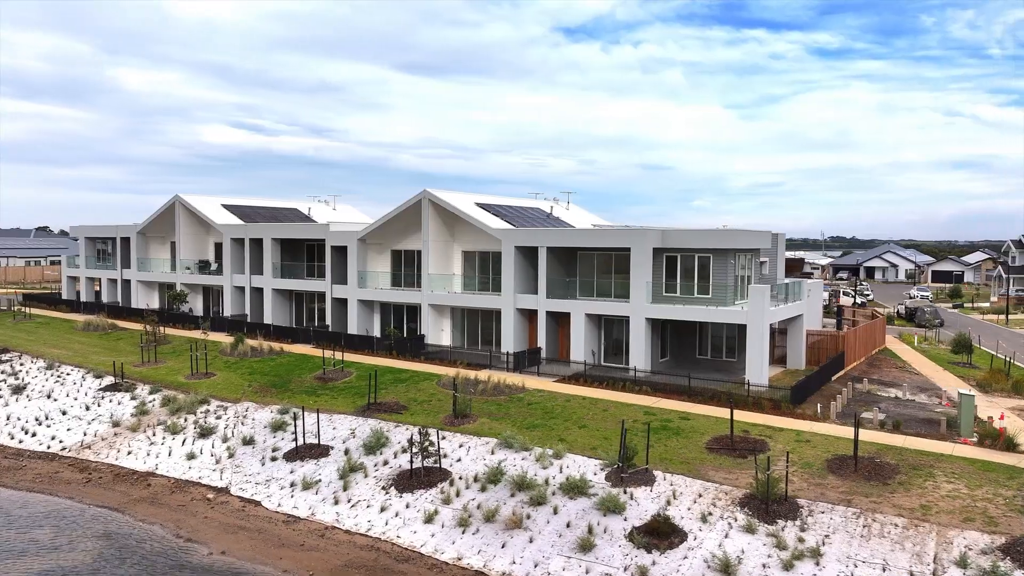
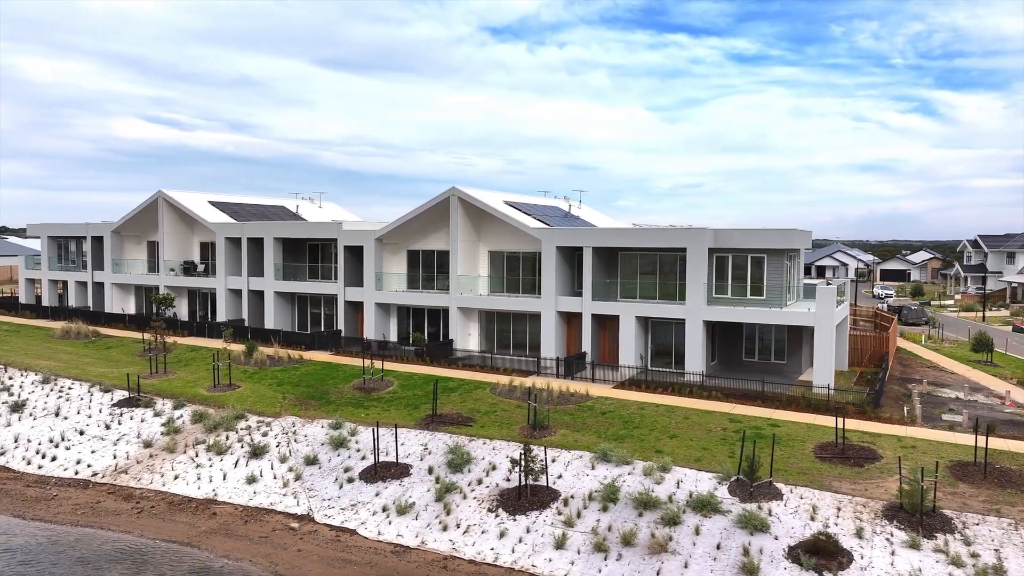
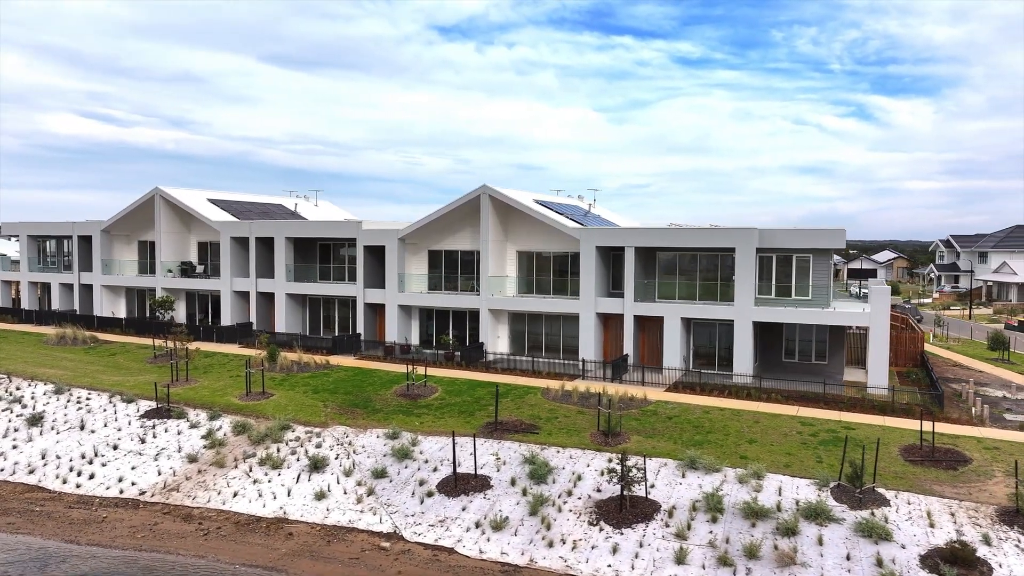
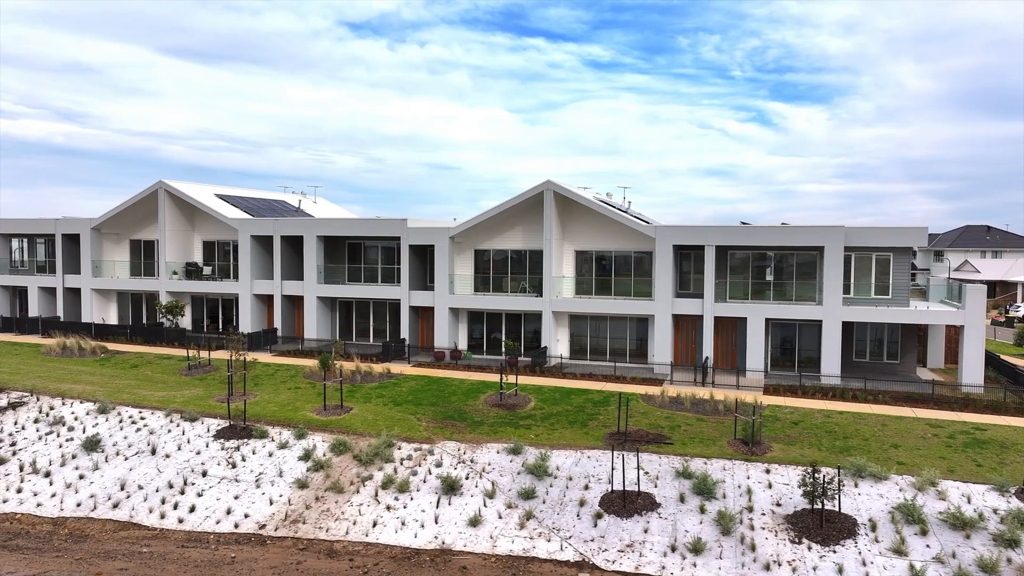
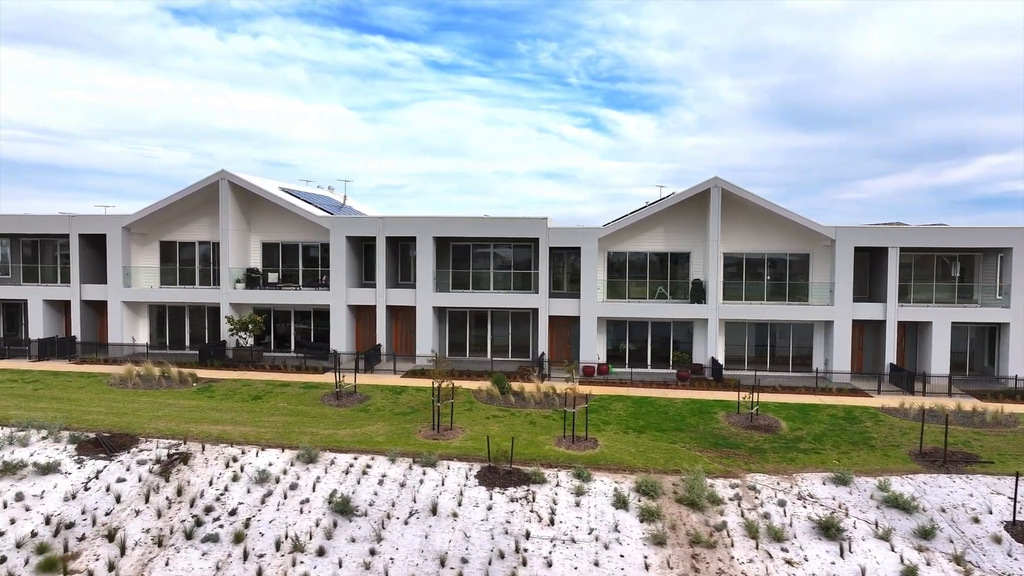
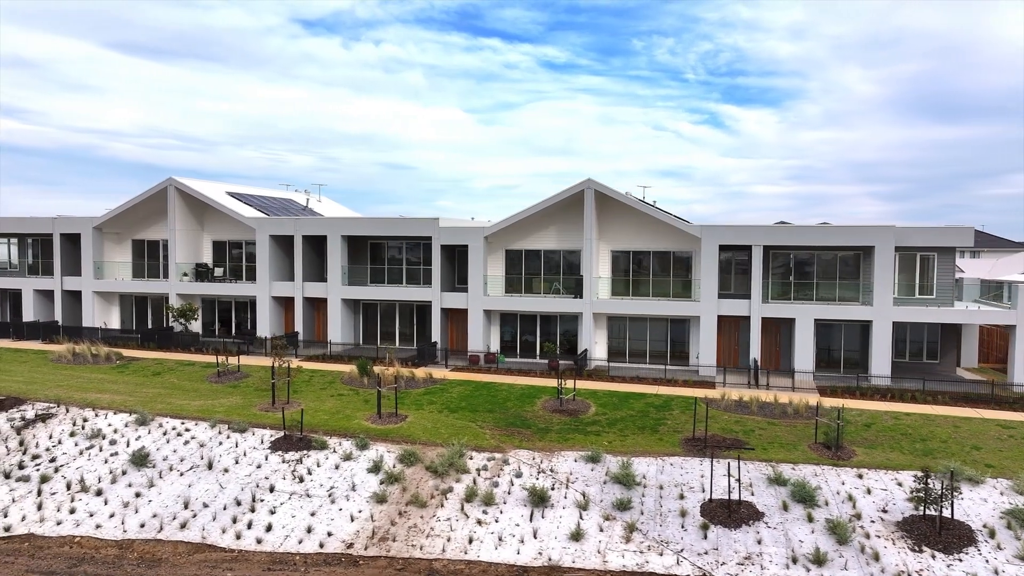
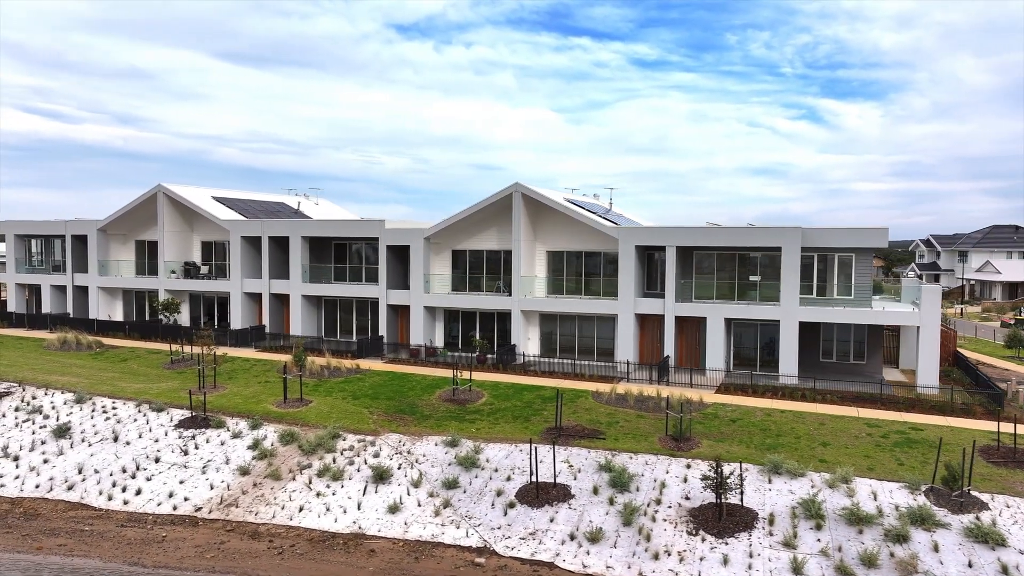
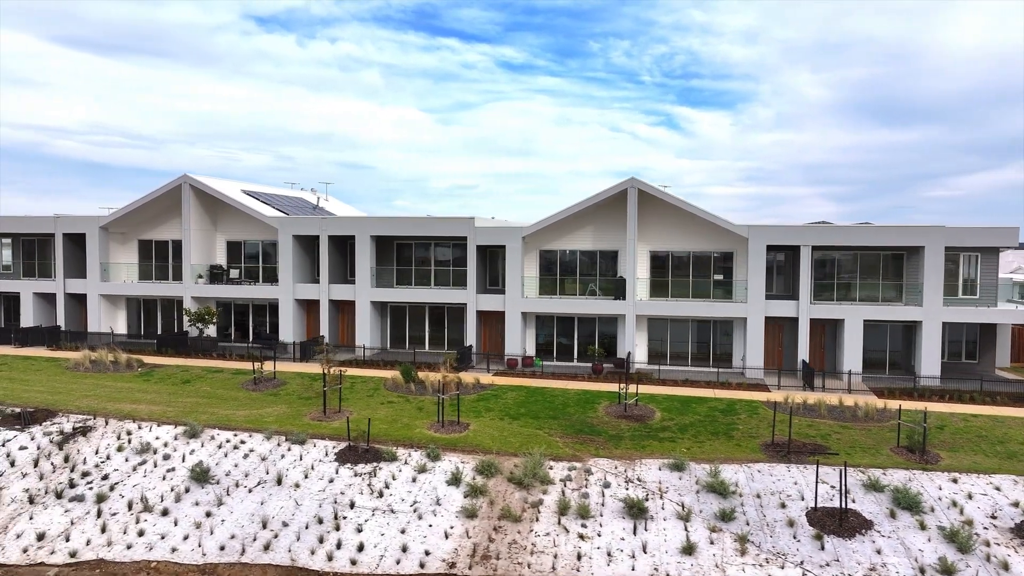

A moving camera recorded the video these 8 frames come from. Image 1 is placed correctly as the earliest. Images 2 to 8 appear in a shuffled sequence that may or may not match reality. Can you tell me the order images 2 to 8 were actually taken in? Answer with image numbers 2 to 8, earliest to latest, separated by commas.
2, 3, 7, 4, 6, 8, 5
